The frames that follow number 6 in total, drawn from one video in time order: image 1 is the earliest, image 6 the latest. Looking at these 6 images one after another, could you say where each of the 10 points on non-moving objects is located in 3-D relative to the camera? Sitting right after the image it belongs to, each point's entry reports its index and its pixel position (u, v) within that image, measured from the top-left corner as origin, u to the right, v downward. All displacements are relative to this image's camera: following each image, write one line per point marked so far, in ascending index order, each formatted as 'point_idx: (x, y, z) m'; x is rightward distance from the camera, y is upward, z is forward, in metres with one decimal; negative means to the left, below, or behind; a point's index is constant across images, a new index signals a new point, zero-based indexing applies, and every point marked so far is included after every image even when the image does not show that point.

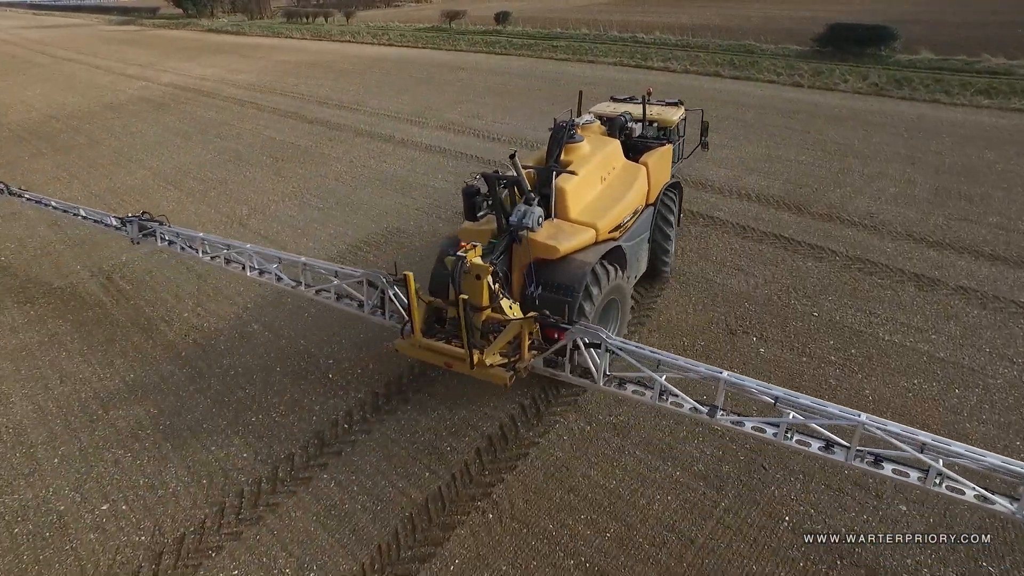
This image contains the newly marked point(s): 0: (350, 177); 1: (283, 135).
0: (-6.5, +4.5, +11.4) m
1: (-11.8, +7.9, +14.6) m
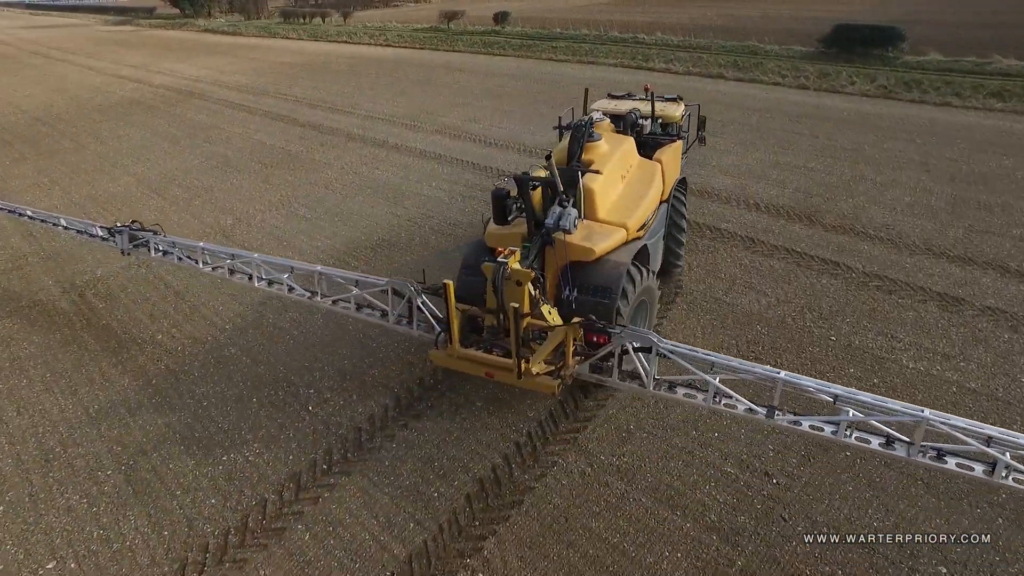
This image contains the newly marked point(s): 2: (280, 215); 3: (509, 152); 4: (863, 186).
0: (-6.6, +4.0, +10.9) m
1: (-11.9, +7.4, +14.2) m
2: (-8.1, +2.5, +9.8) m
3: (-0.1, +5.9, +12.2) m
4: (+12.3, +3.6, +9.9) m
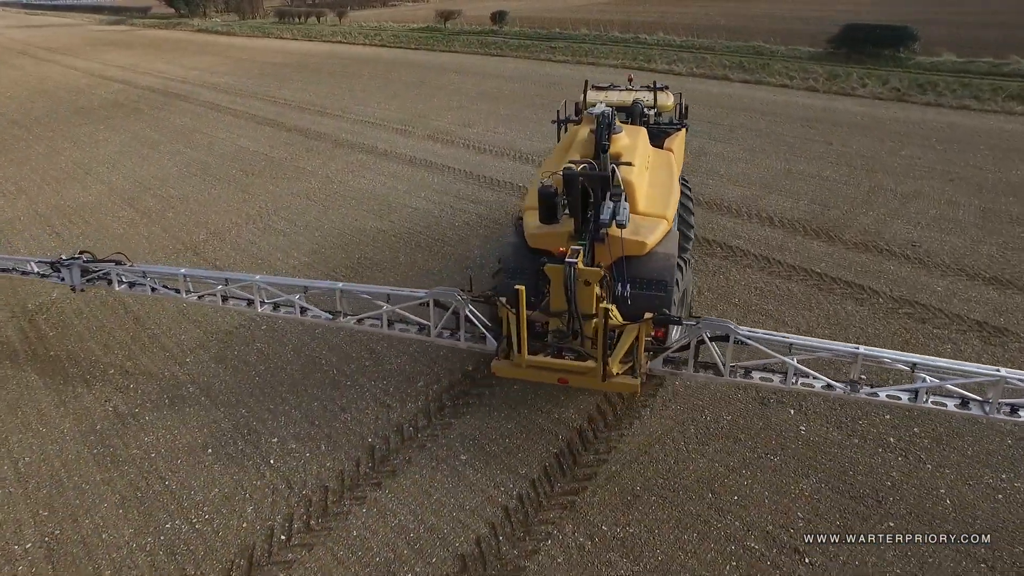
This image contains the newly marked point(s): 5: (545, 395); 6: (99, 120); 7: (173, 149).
0: (-6.8, +3.4, +10.2) m
1: (-12.1, +6.8, +13.5) m
2: (-8.3, +1.9, +9.2) m
3: (-0.3, +5.3, +11.5) m
4: (+12.1, +3.0, +9.2) m
5: (+0.6, -2.1, +5.4) m
6: (-24.9, +10.2, +17.0) m
7: (-16.4, +6.8, +13.7) m
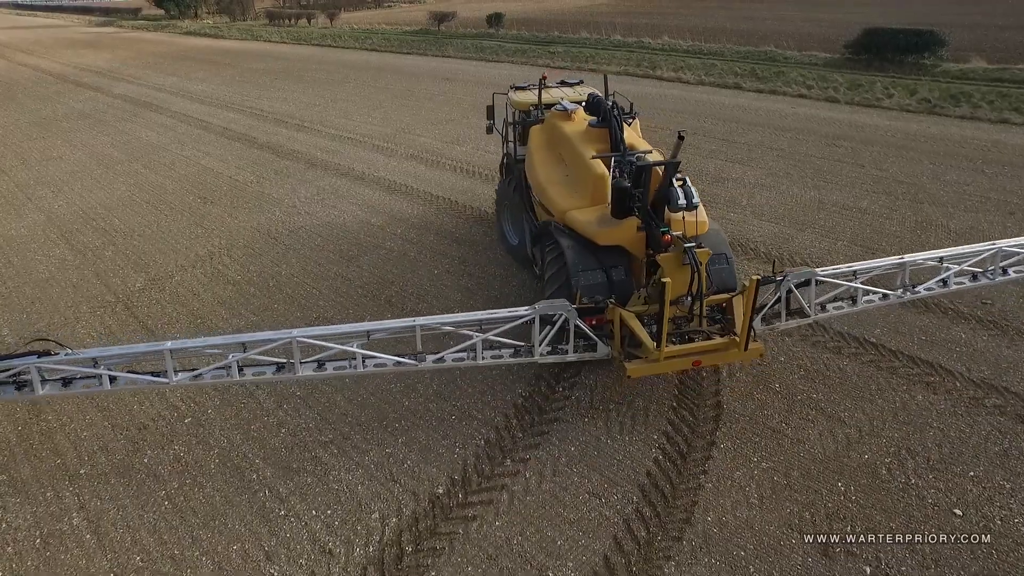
0: (-7.1, +1.9, +8.9) m
1: (-12.4, +5.3, +12.1) m
2: (-8.5, +0.4, +7.8) m
3: (-0.6, +3.7, +10.2) m
4: (+11.8, +1.4, +7.9) m
5: (+0.3, -3.6, +4.0) m
6: (-25.2, +8.6, +15.7) m
7: (-16.7, +5.2, +12.4) m
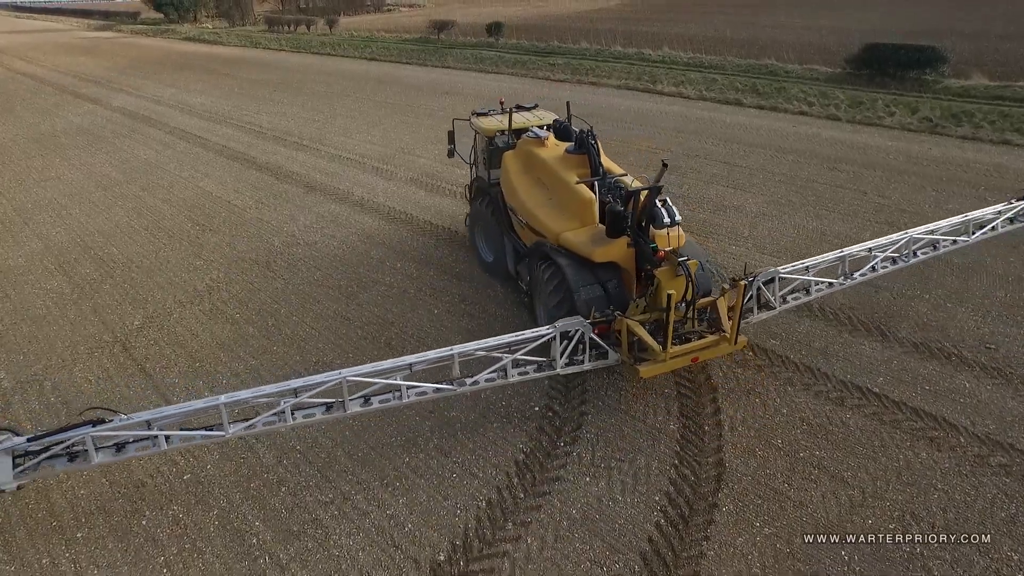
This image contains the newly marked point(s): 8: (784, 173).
0: (-7.1, +0.8, +8.9) m
1: (-12.4, +4.2, +12.1) m
2: (-8.5, -0.6, +7.8) m
3: (-0.6, +2.7, +10.1) m
4: (+11.8, +0.4, +7.9) m
5: (+0.4, -4.6, +4.0) m
6: (-25.2, +7.6, +15.6) m
7: (-16.6, +4.2, +12.3) m
8: (+10.9, +4.6, +11.3) m
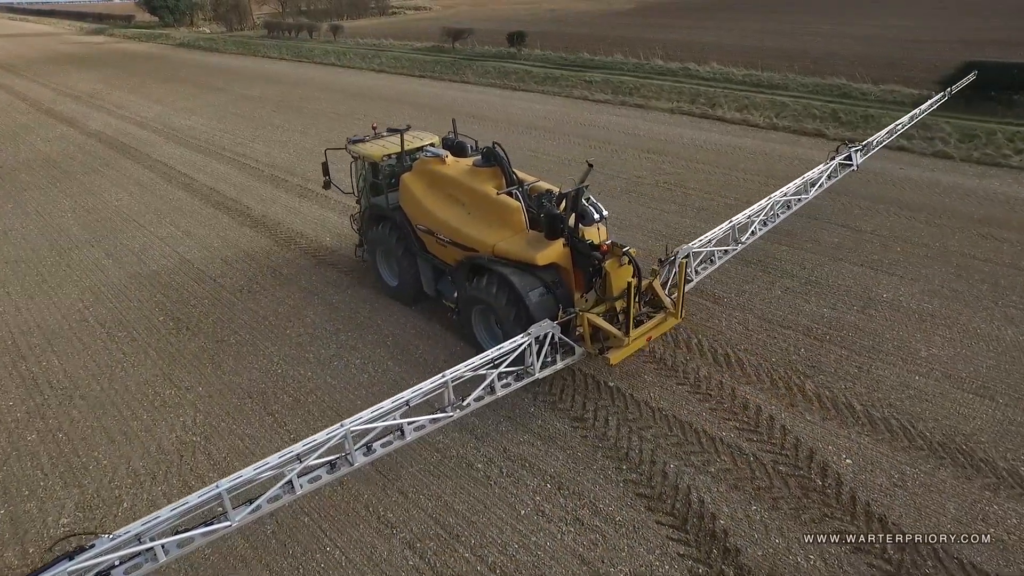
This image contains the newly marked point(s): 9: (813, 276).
0: (-4.9, -2.4, +6.3) m
1: (-10.3, +1.0, +9.5) m
2: (-6.4, -3.8, +5.2) m
3: (+1.6, -0.5, +7.6) m
4: (+14.0, -2.8, +5.3) m
5: (+2.5, -7.8, +1.5) m
6: (-23.0, +4.4, +13.0) m
7: (-14.5, +1.0, +9.7) m
8: (+13.0, +1.3, +8.7) m
9: (+8.8, +0.4, +8.2) m
